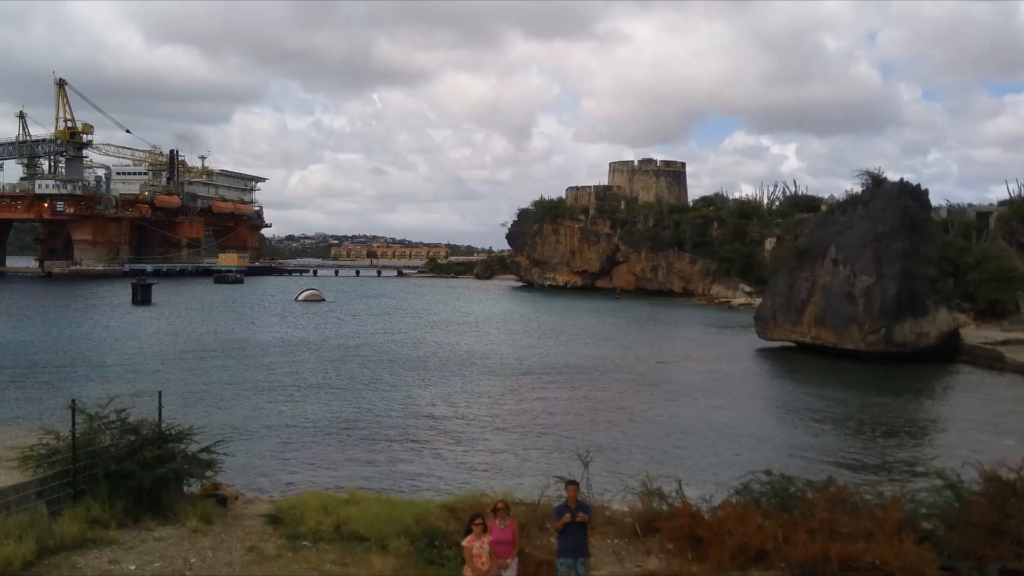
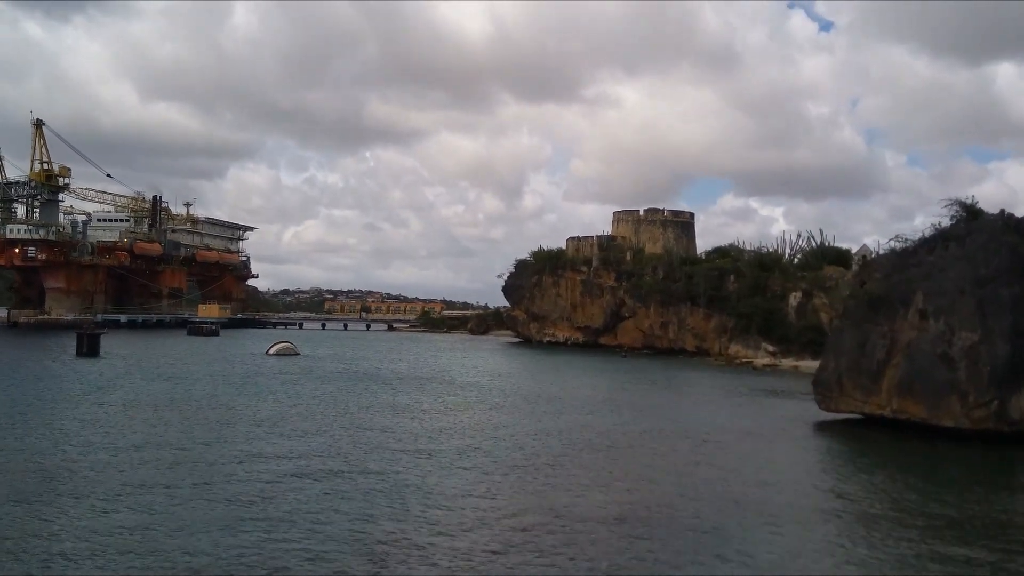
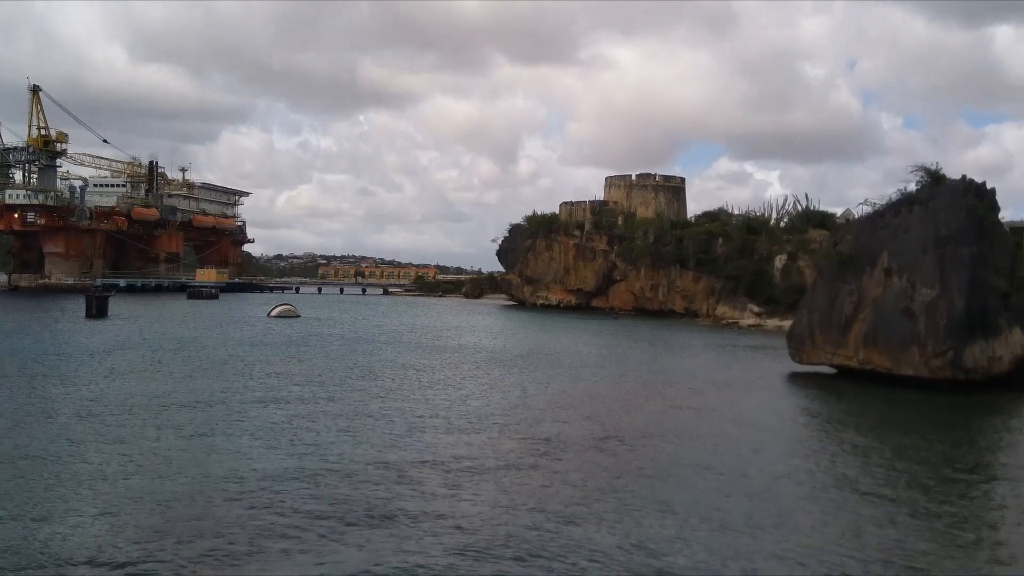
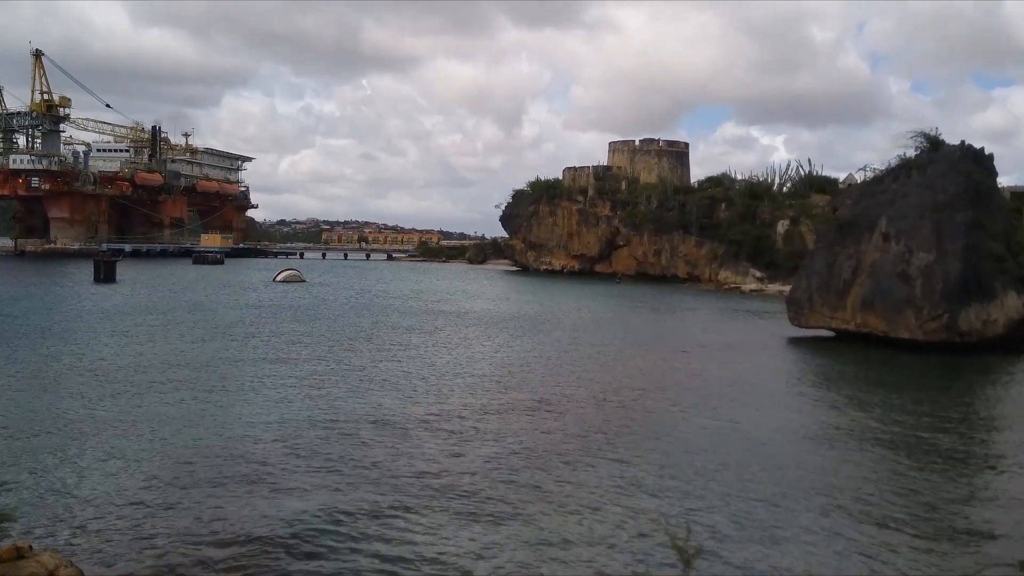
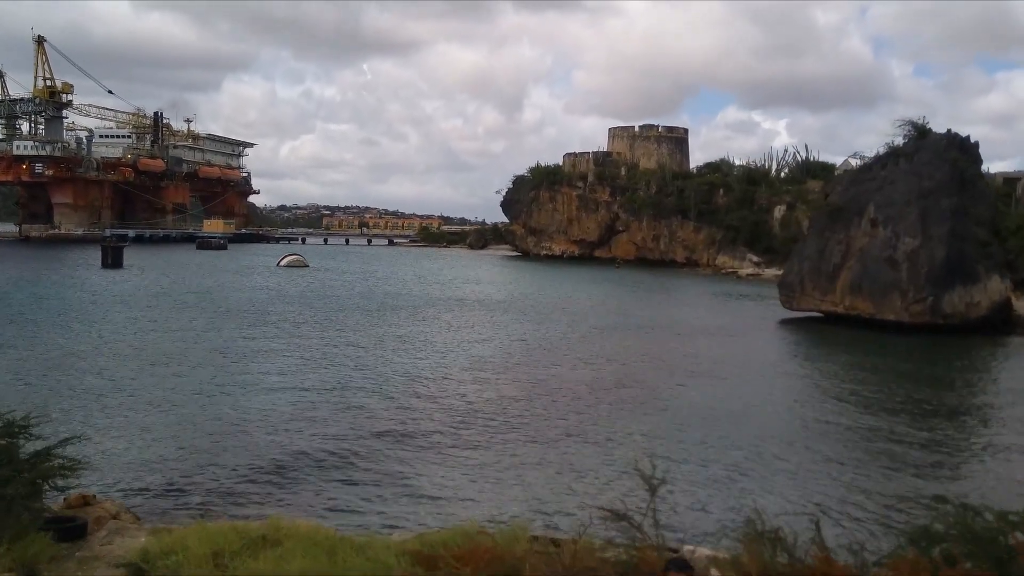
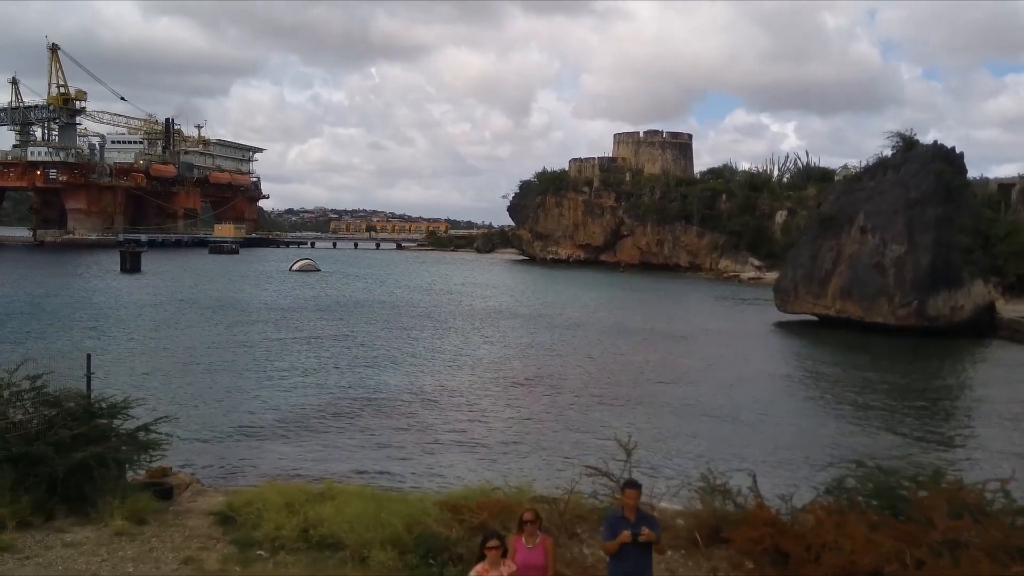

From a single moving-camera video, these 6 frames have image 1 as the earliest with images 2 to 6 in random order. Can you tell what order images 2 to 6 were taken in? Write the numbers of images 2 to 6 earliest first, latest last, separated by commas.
6, 5, 4, 3, 2
